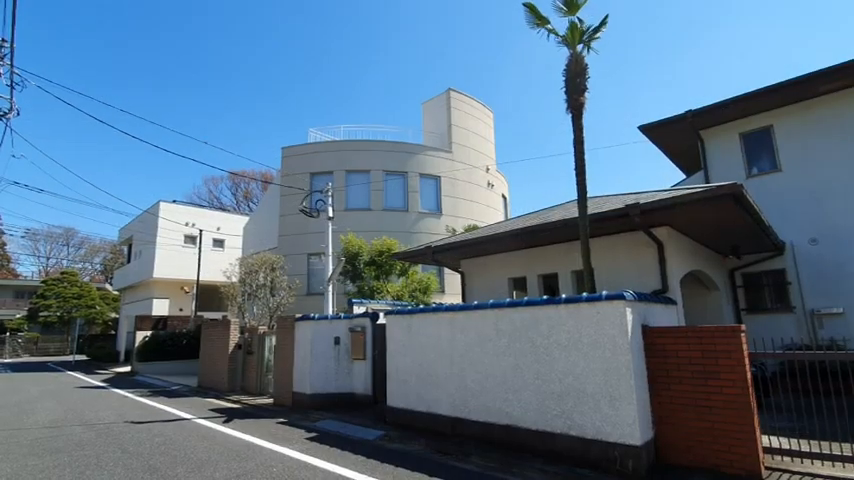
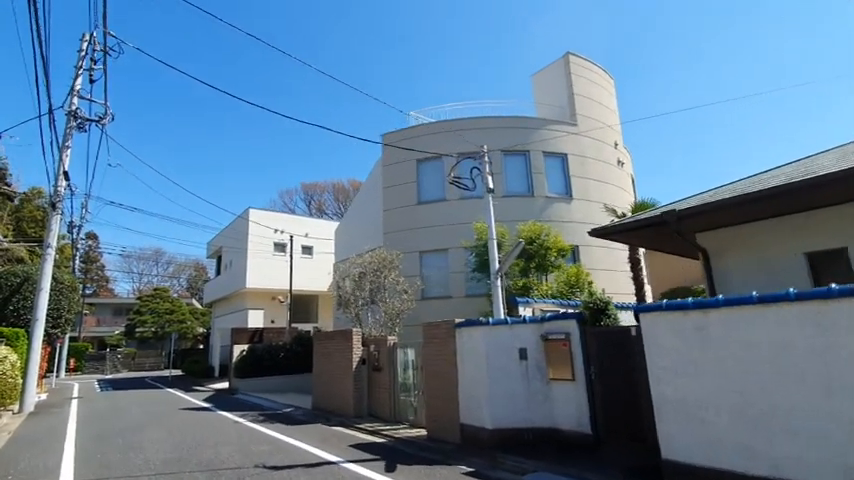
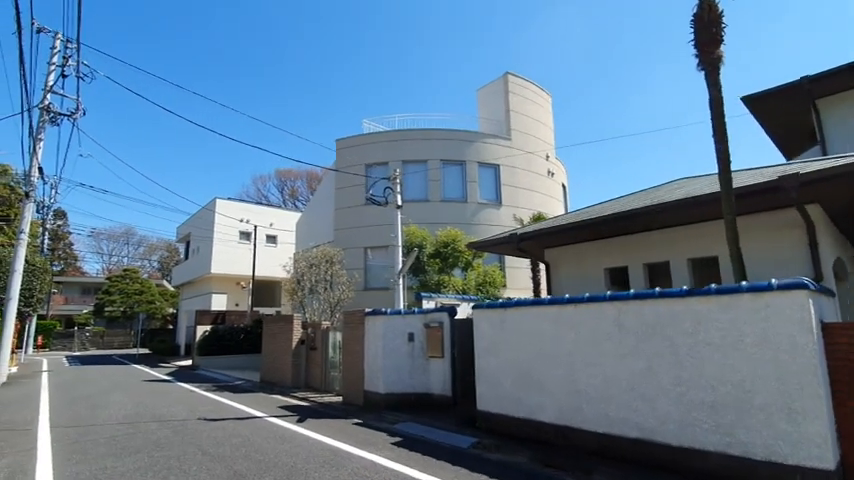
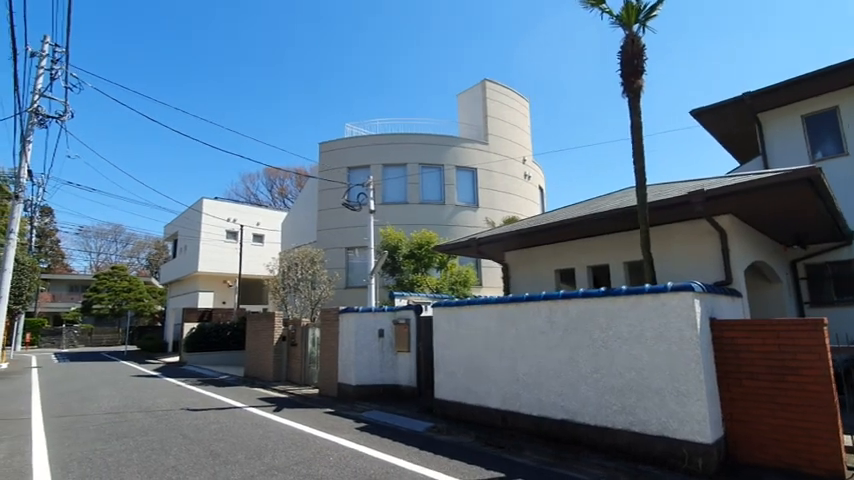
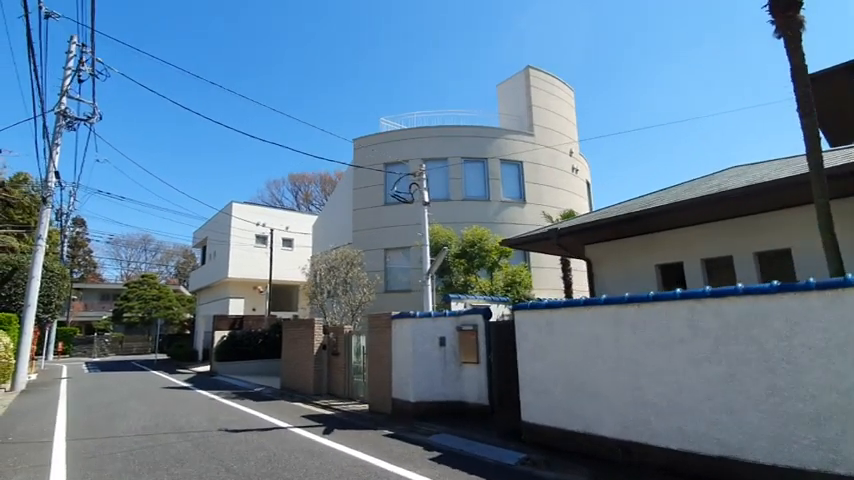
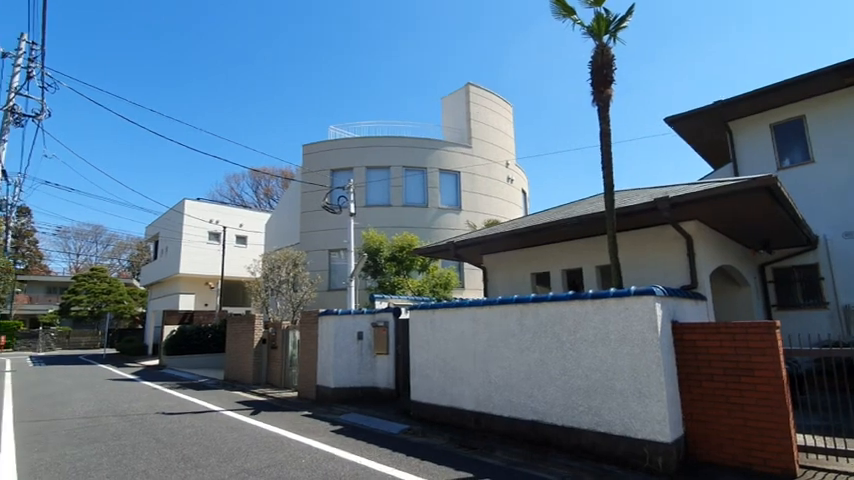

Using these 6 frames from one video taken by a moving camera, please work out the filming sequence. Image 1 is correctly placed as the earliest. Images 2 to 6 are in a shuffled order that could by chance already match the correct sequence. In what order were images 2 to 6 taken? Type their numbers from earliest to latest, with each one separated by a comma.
6, 4, 3, 5, 2
